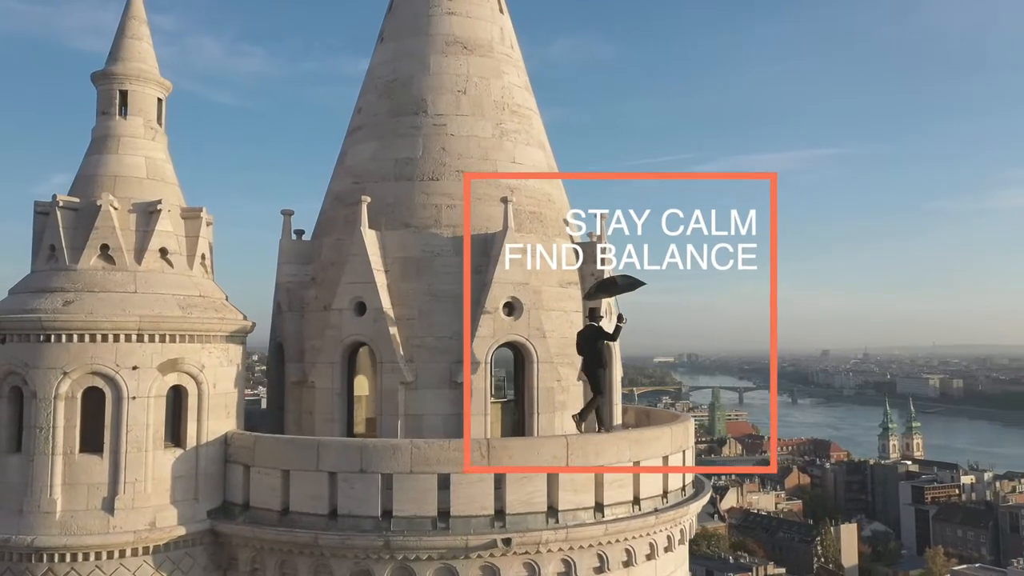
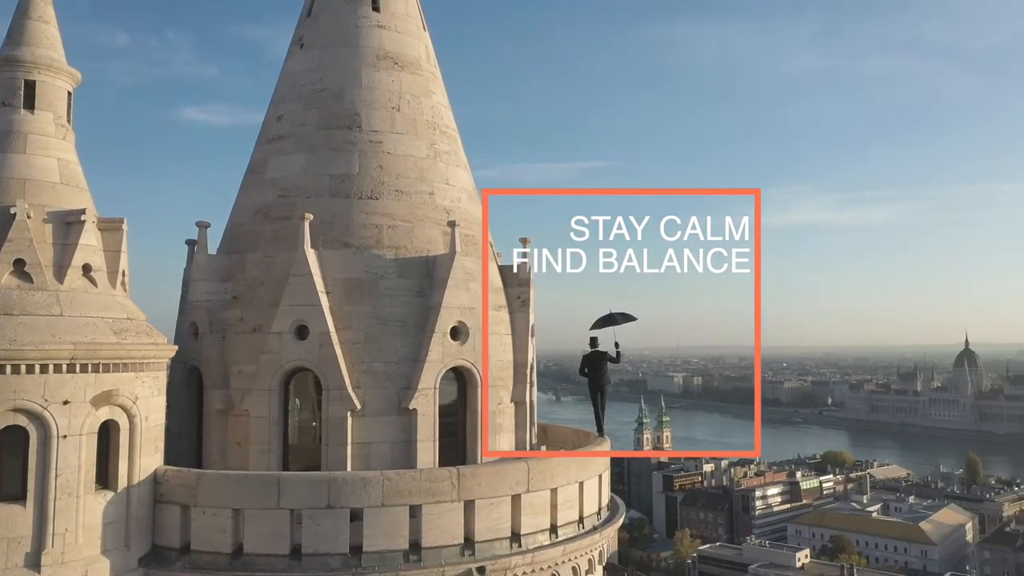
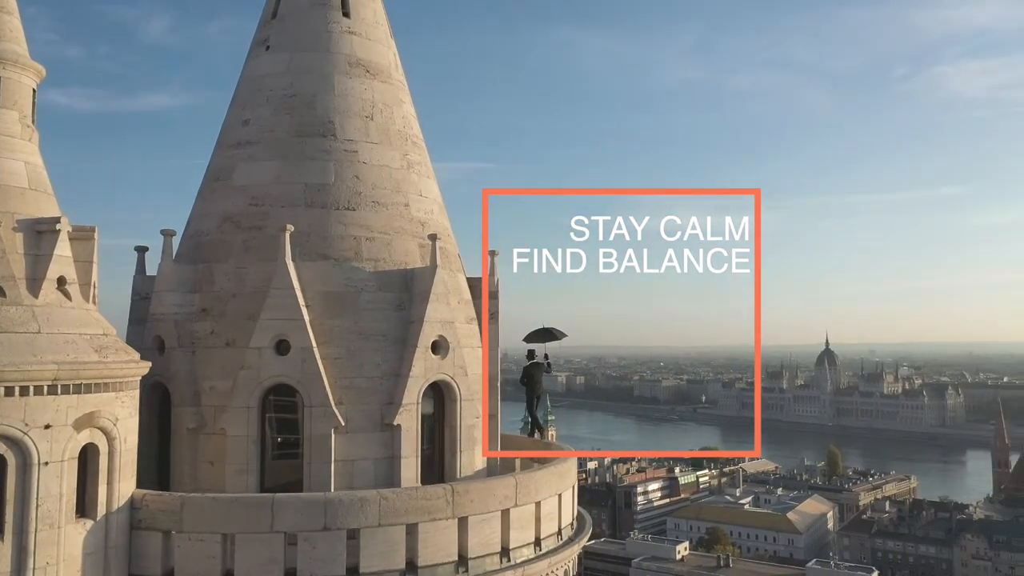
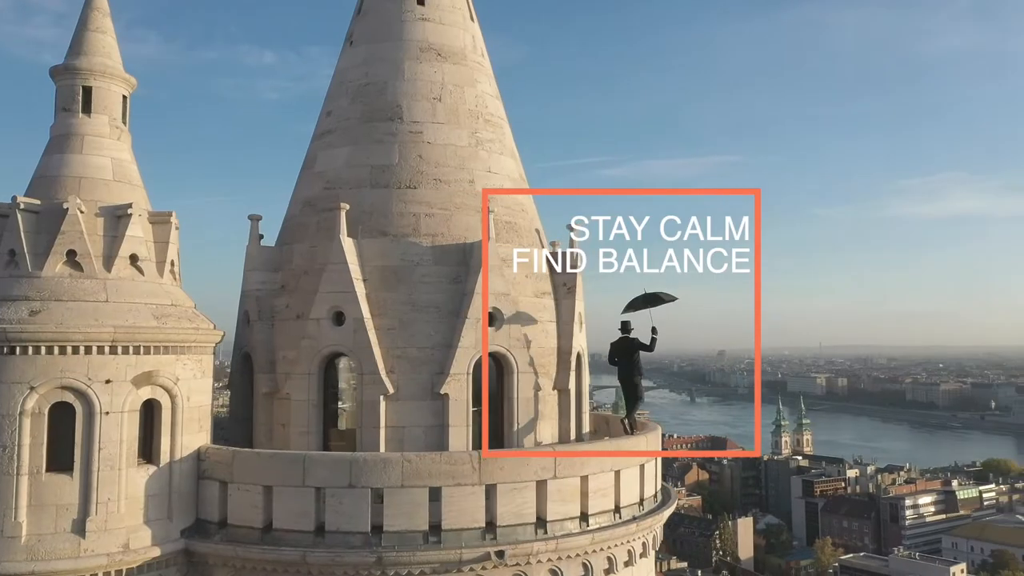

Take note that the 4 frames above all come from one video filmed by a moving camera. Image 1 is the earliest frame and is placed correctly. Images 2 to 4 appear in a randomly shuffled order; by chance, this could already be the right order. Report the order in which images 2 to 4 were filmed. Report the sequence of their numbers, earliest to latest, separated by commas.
4, 2, 3
